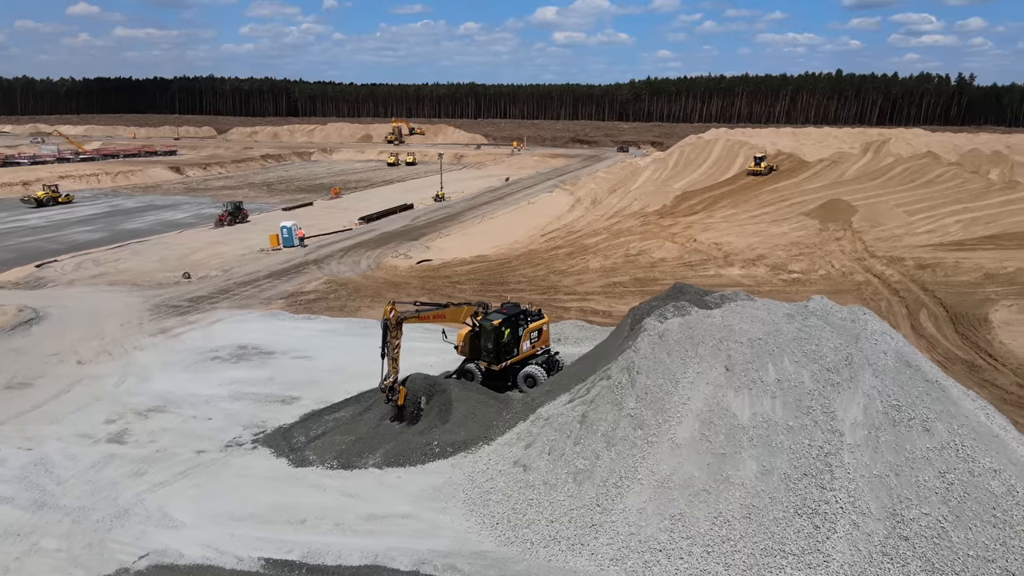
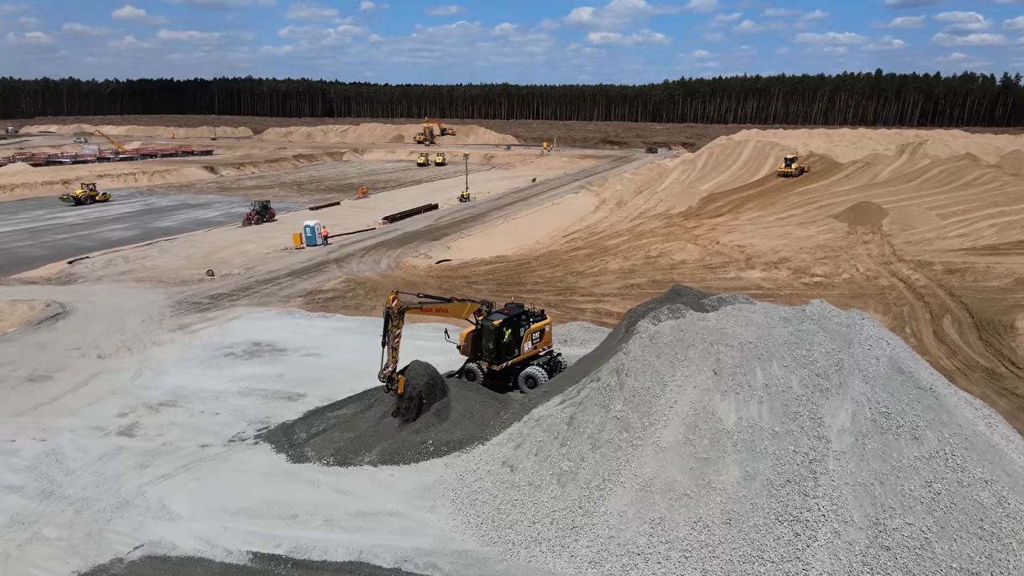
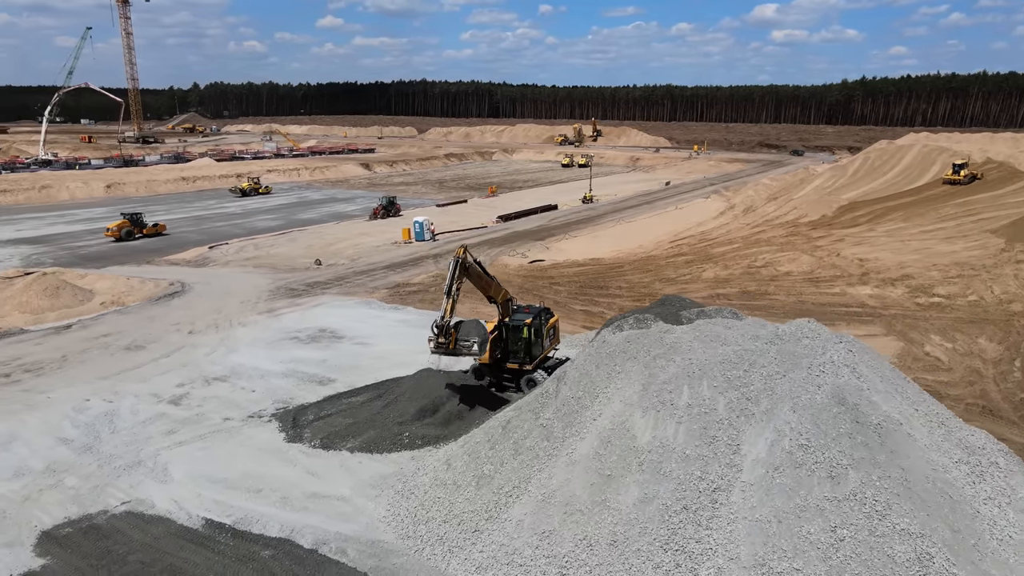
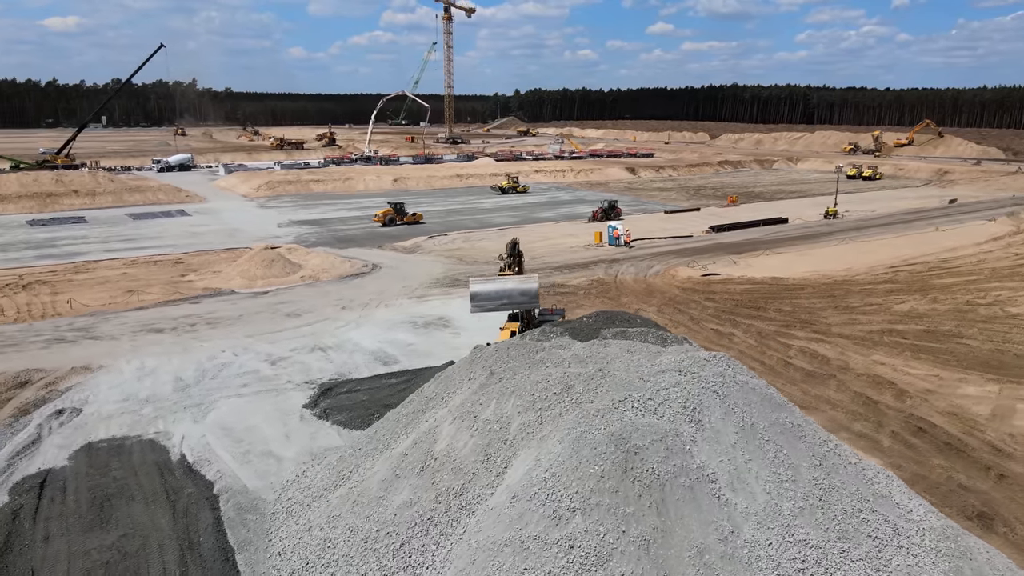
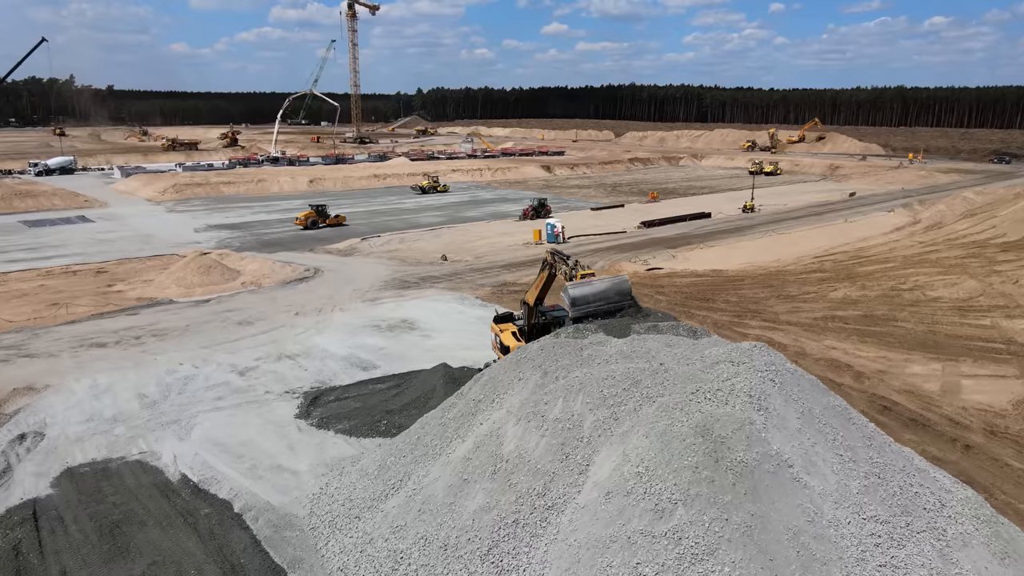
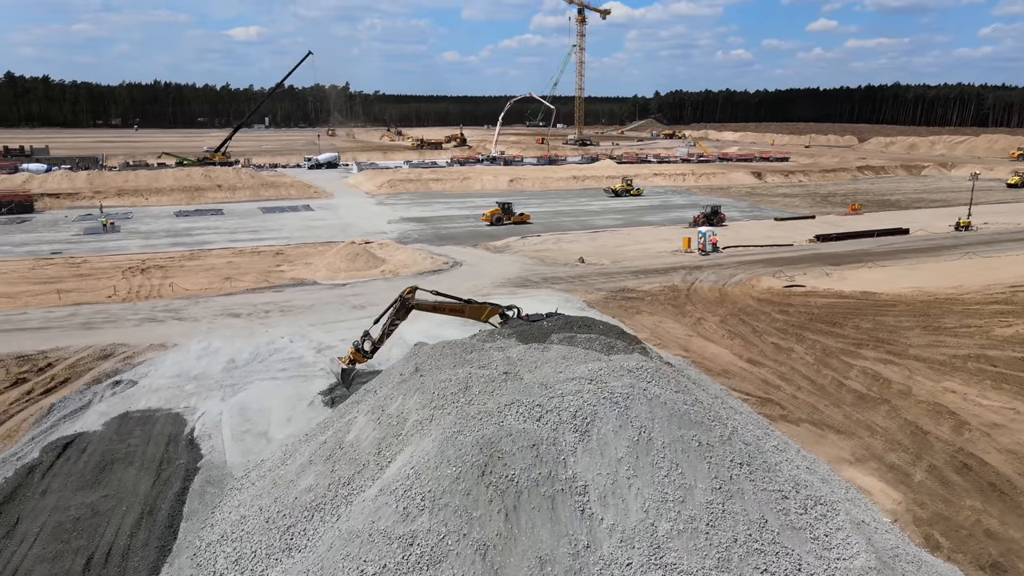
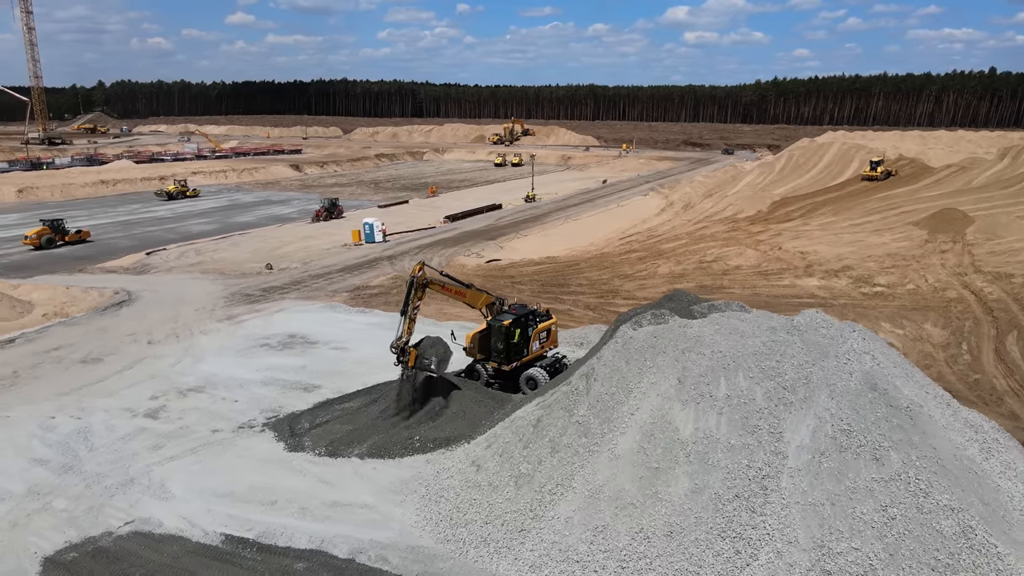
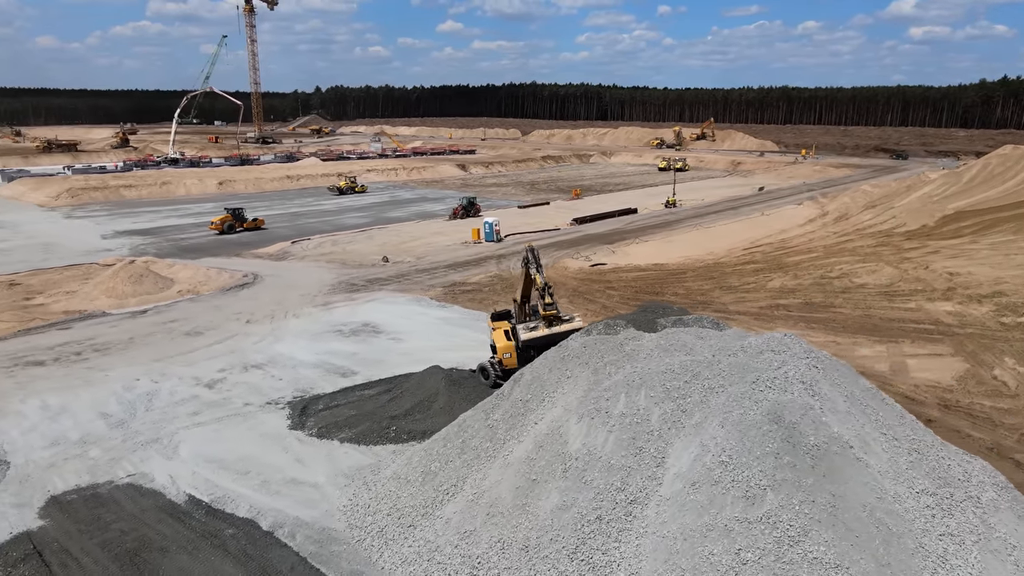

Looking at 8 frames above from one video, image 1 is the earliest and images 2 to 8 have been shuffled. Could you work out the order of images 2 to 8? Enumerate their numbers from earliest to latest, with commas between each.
2, 7, 3, 8, 5, 4, 6
